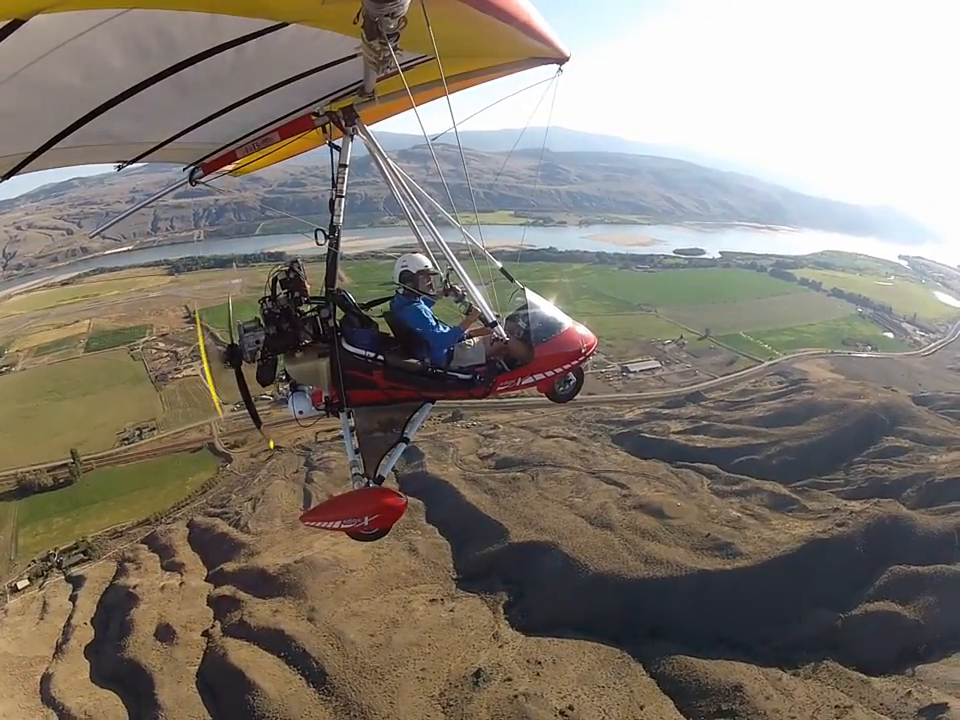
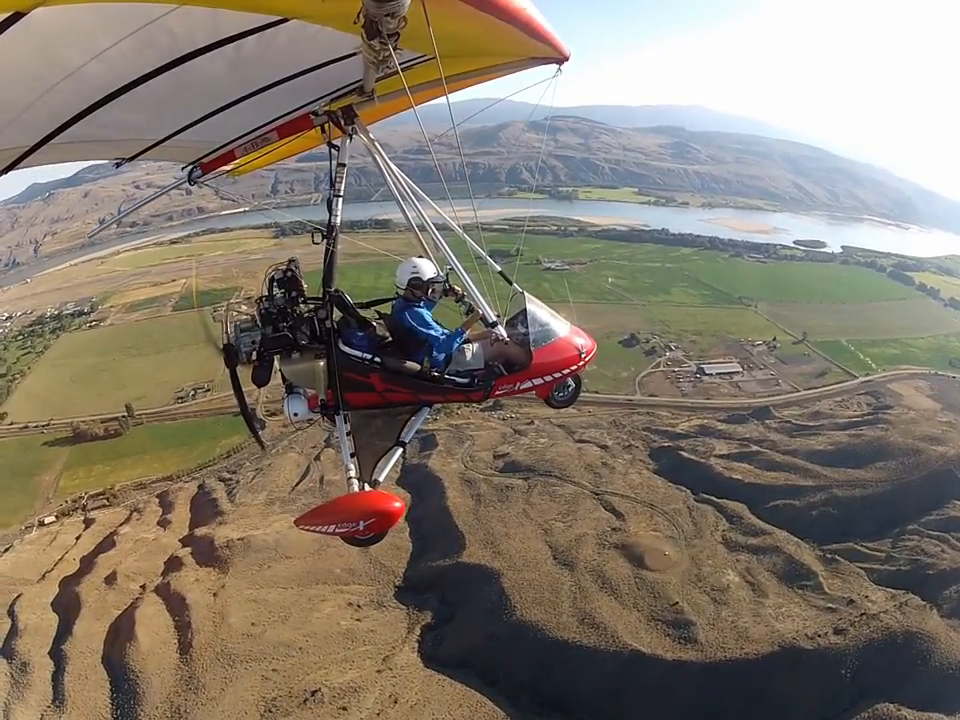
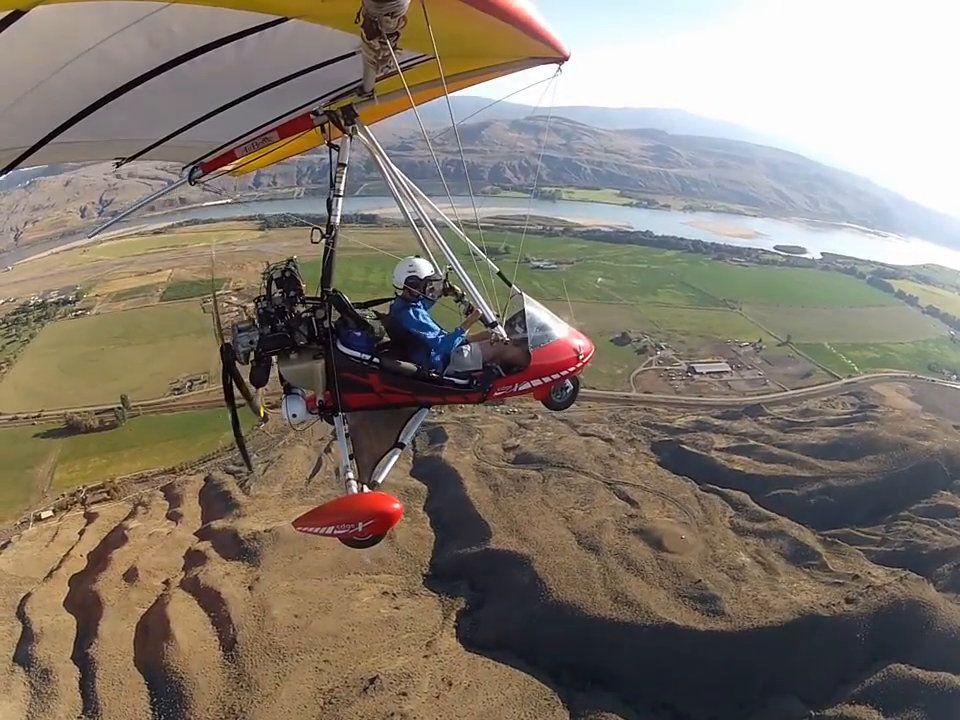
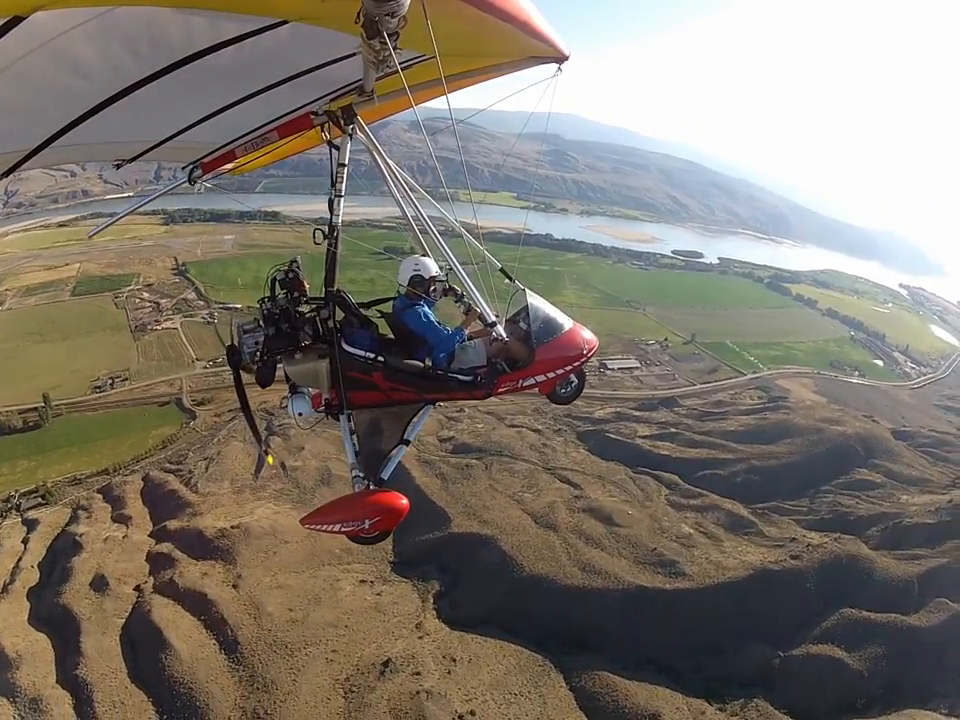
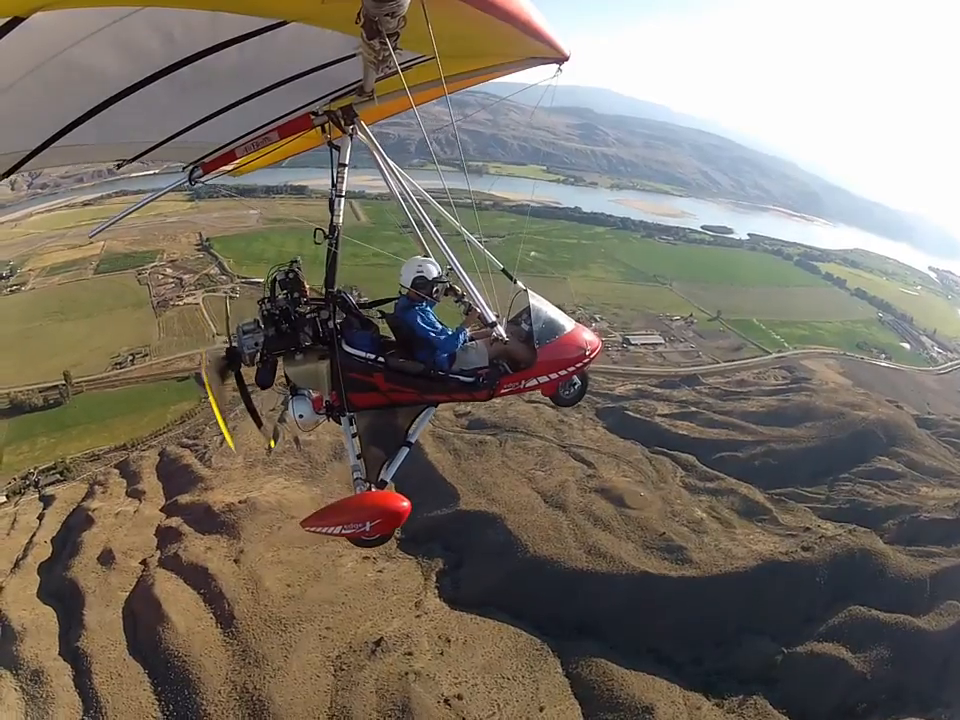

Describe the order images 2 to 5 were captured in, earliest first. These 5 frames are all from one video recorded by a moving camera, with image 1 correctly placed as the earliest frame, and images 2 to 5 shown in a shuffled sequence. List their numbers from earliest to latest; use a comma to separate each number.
4, 5, 3, 2
